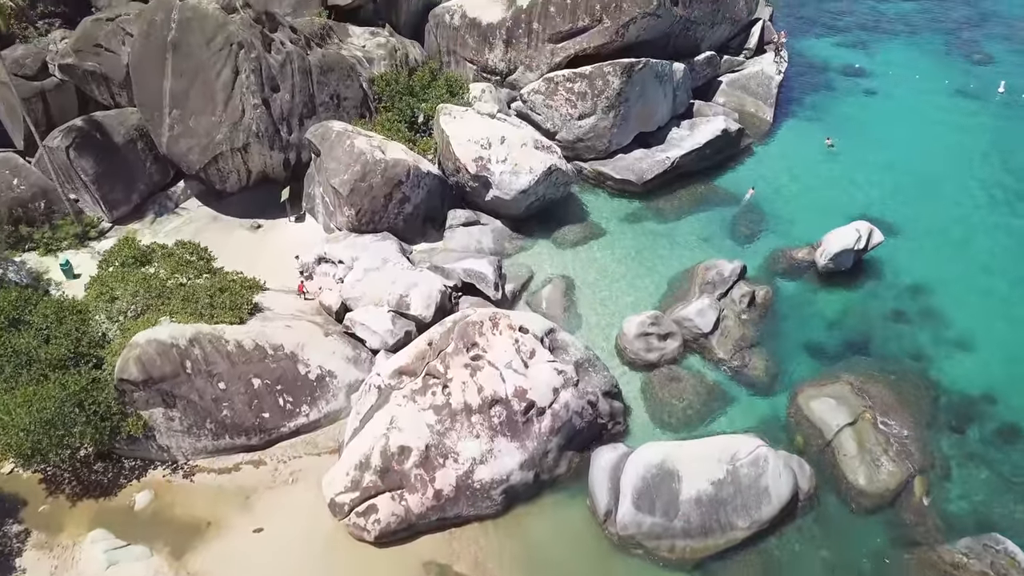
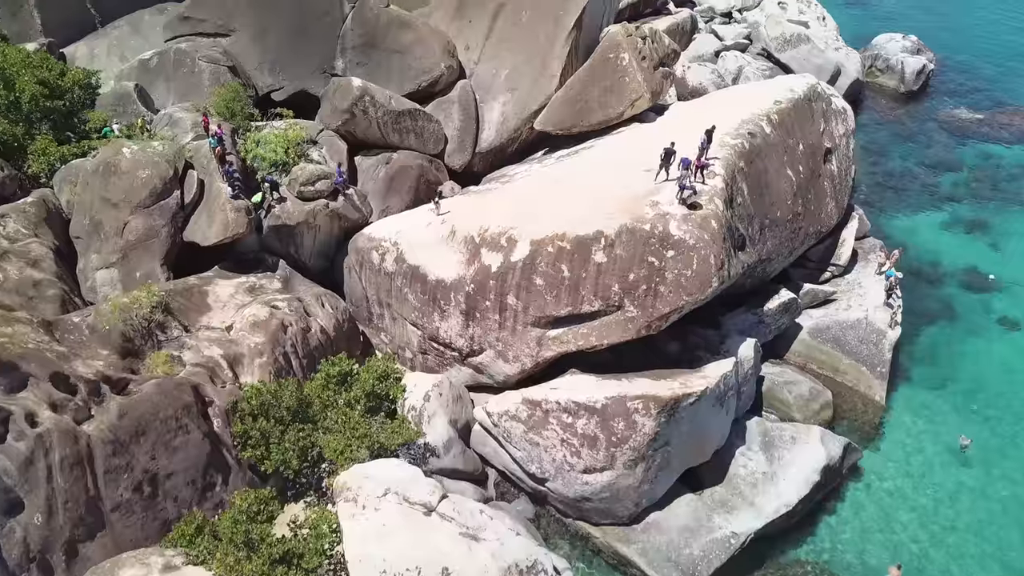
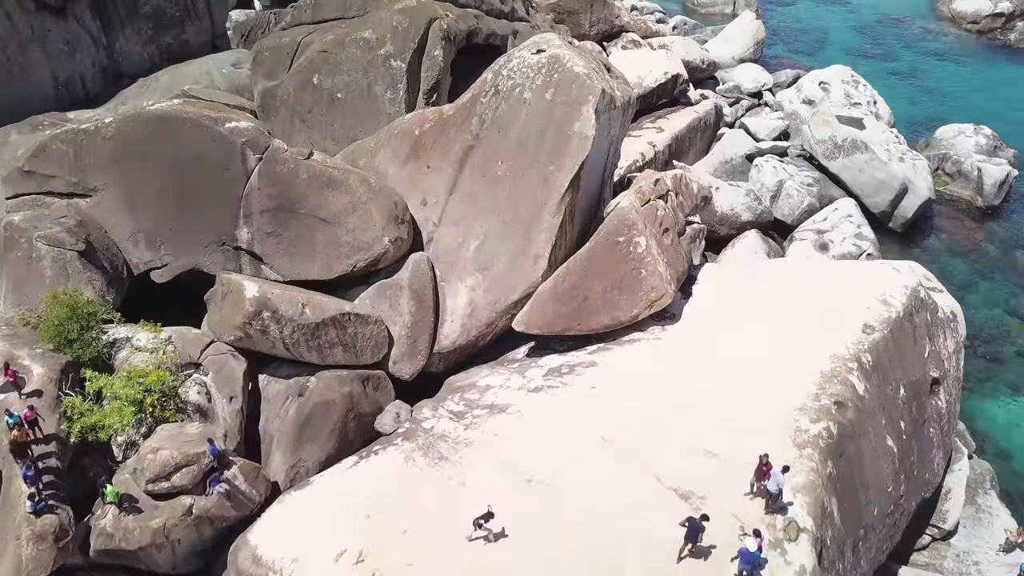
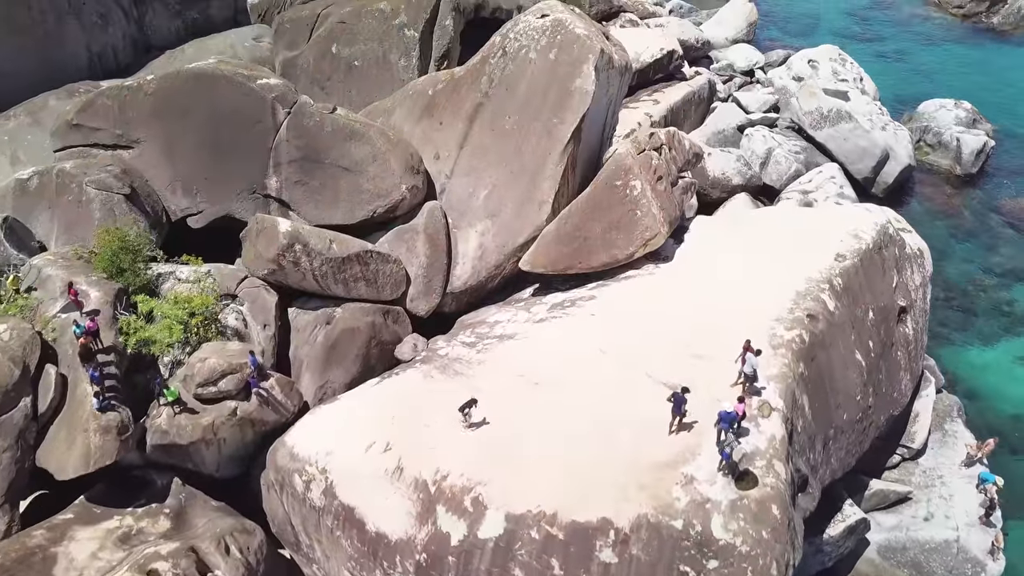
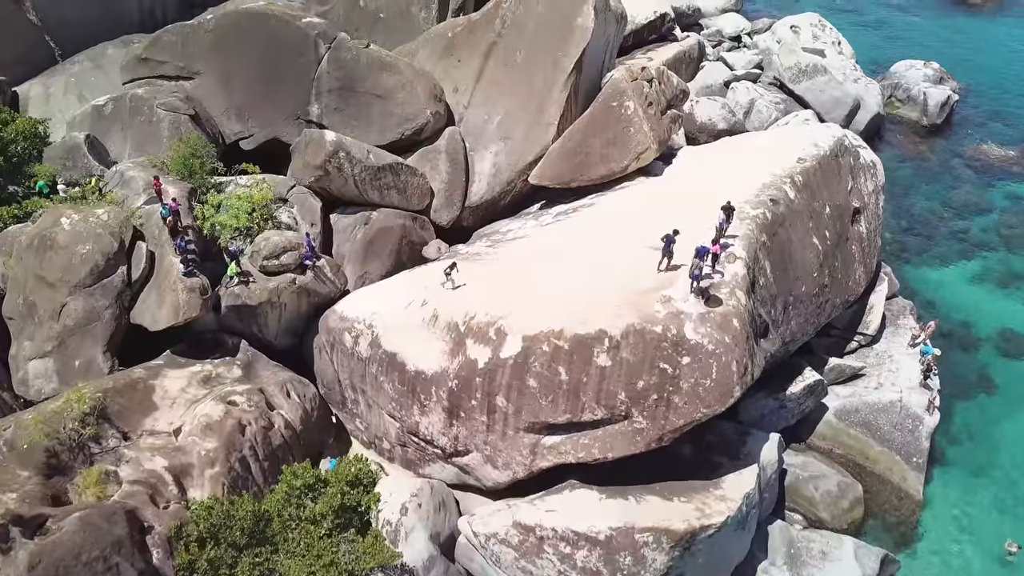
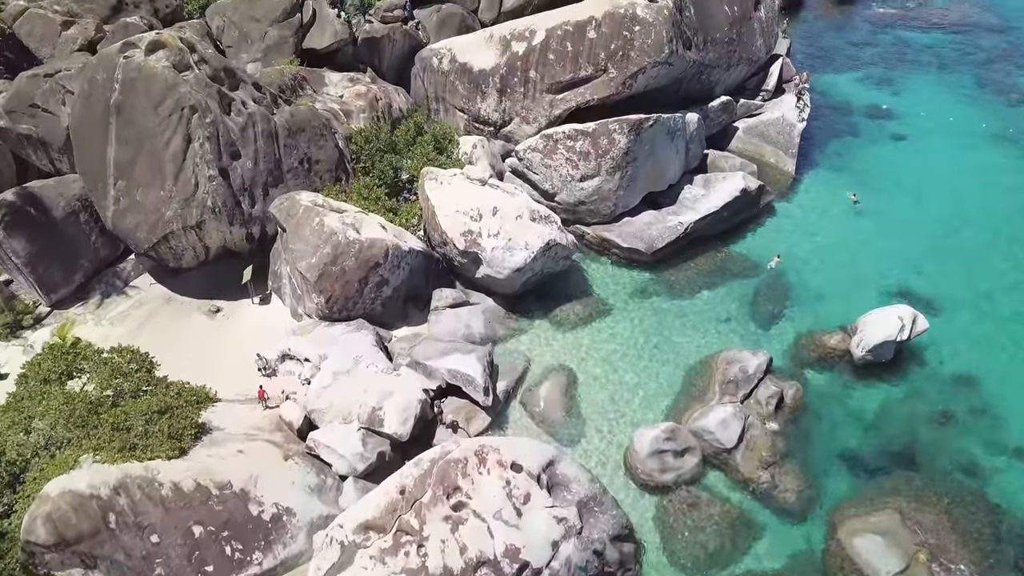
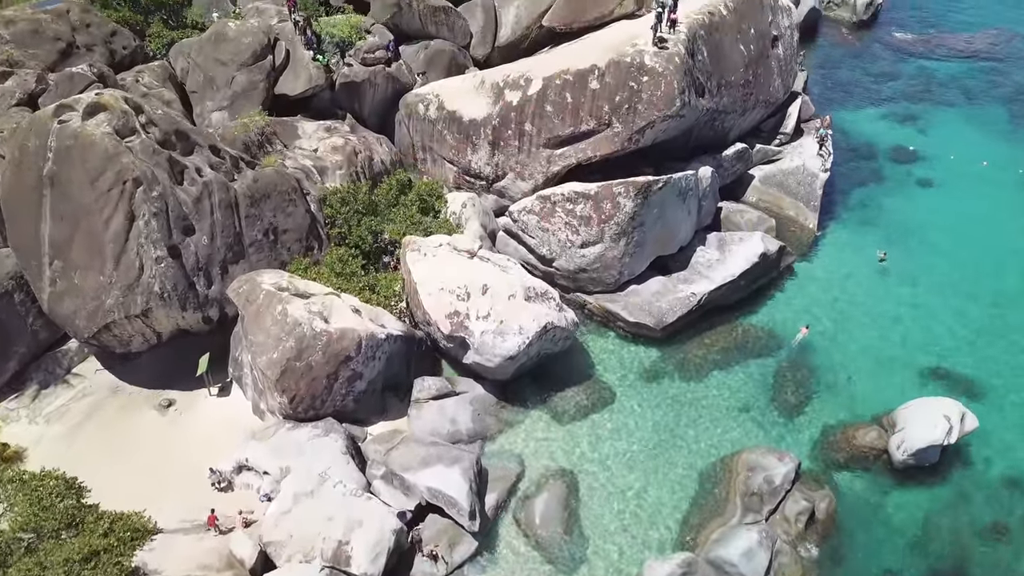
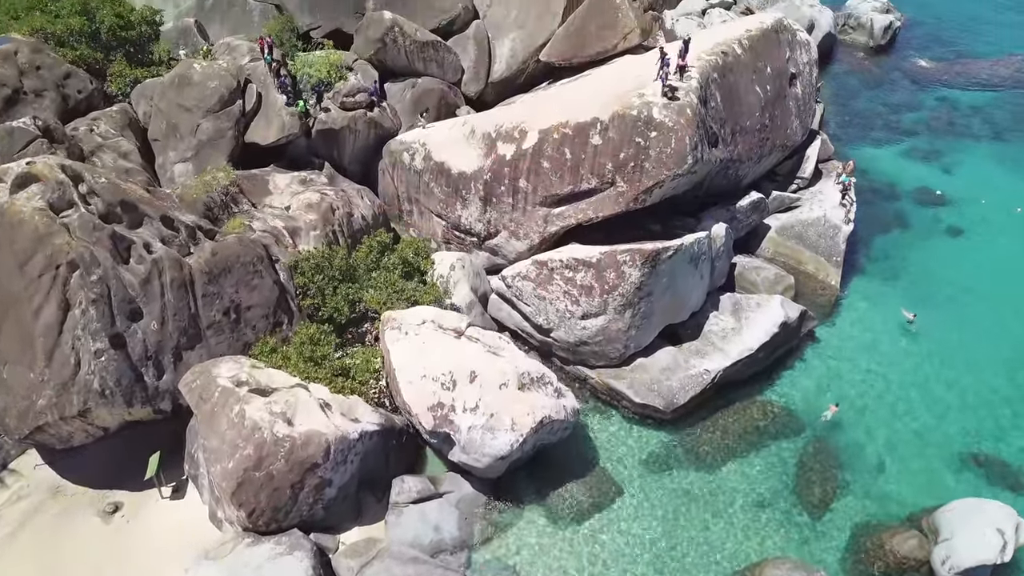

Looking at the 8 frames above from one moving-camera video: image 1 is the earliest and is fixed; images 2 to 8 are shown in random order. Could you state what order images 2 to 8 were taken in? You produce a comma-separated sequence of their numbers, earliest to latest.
6, 7, 8, 2, 5, 4, 3
